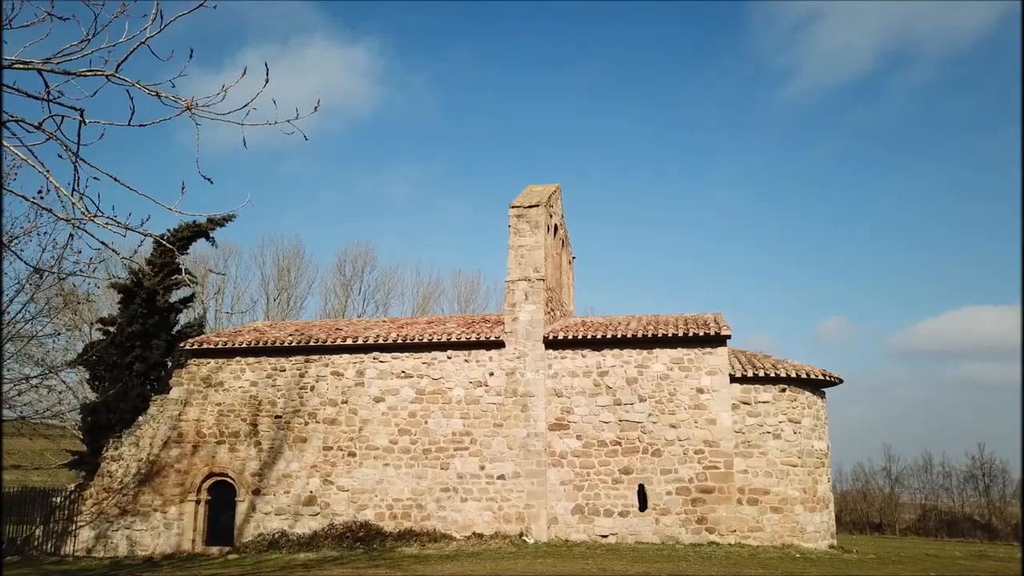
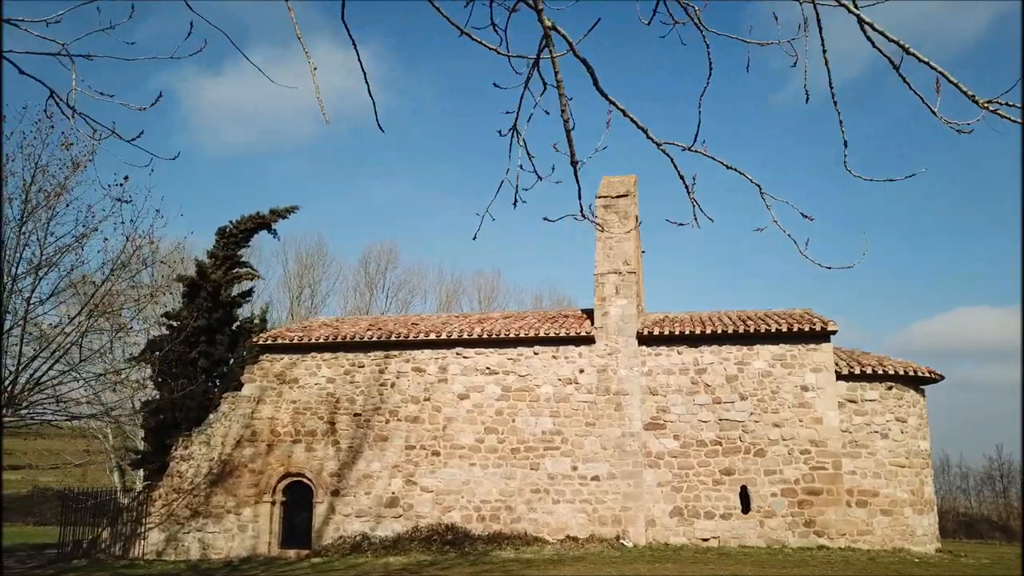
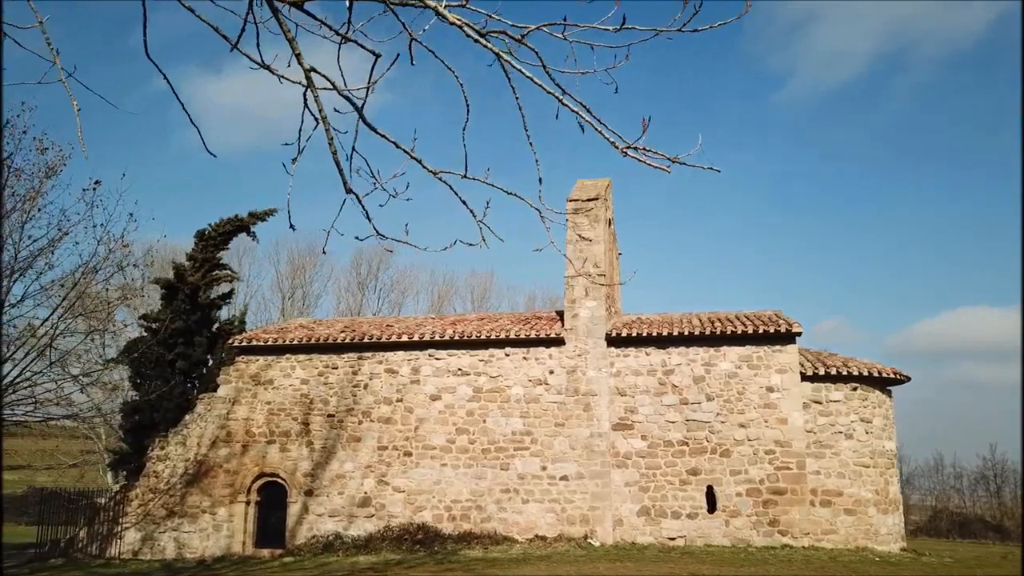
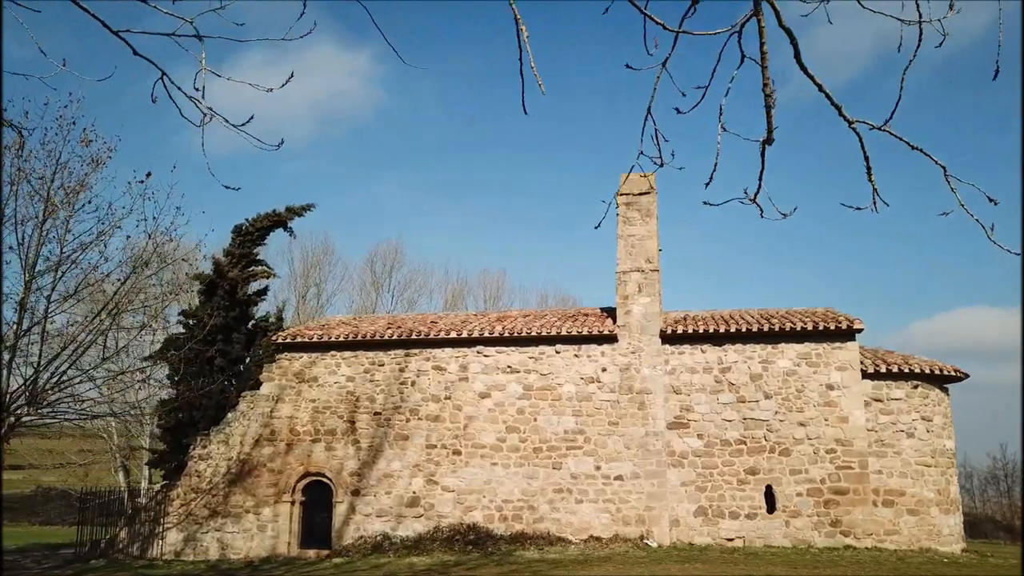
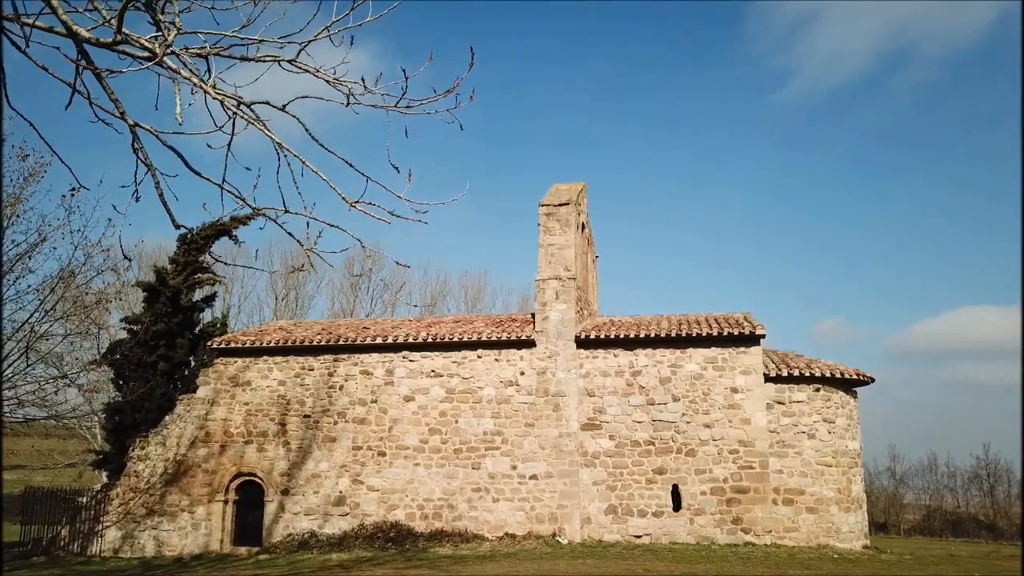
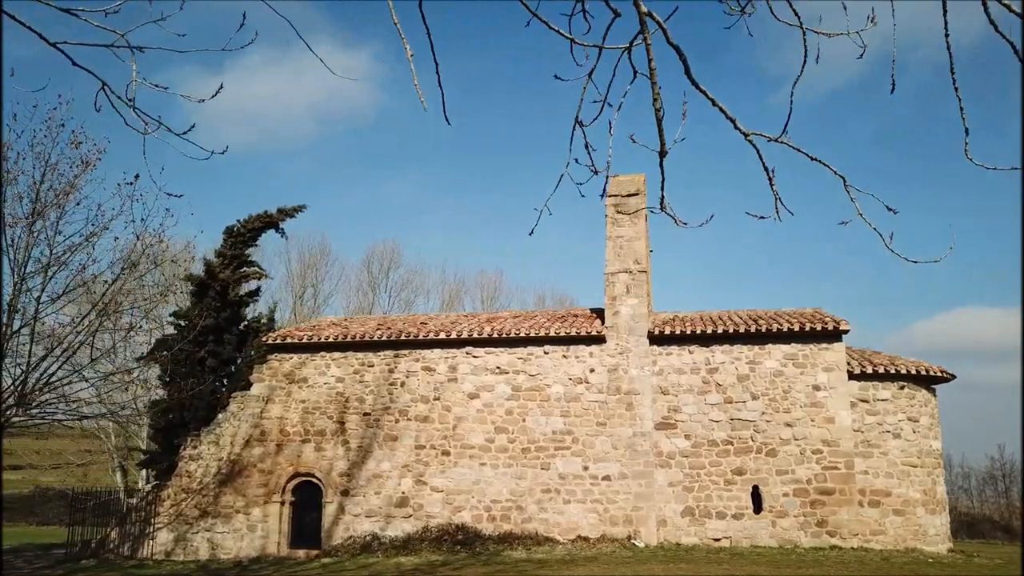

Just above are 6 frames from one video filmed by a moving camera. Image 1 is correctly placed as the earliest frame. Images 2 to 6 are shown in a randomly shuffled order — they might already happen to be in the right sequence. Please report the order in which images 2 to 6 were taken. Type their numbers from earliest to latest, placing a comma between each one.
5, 3, 2, 6, 4
